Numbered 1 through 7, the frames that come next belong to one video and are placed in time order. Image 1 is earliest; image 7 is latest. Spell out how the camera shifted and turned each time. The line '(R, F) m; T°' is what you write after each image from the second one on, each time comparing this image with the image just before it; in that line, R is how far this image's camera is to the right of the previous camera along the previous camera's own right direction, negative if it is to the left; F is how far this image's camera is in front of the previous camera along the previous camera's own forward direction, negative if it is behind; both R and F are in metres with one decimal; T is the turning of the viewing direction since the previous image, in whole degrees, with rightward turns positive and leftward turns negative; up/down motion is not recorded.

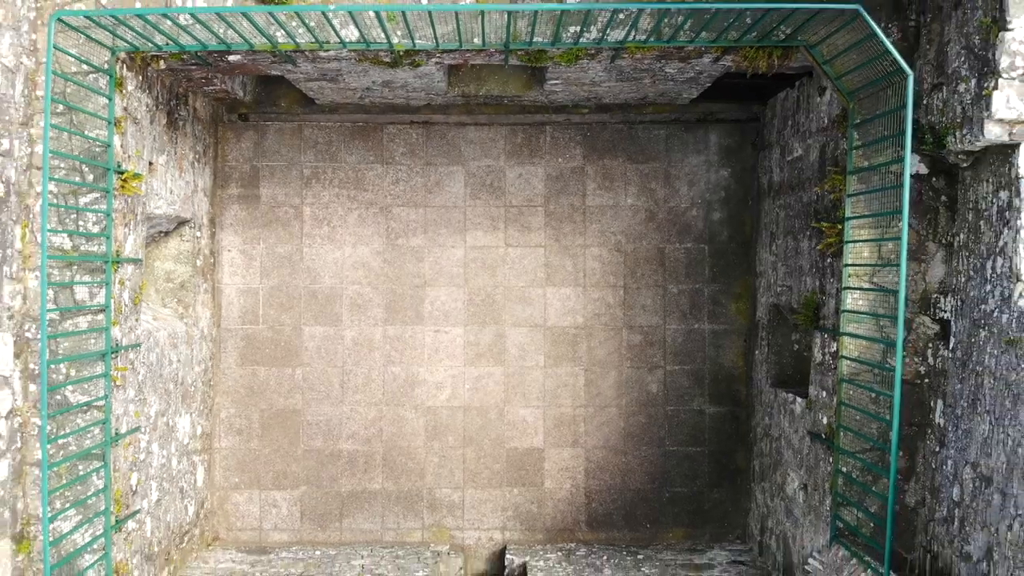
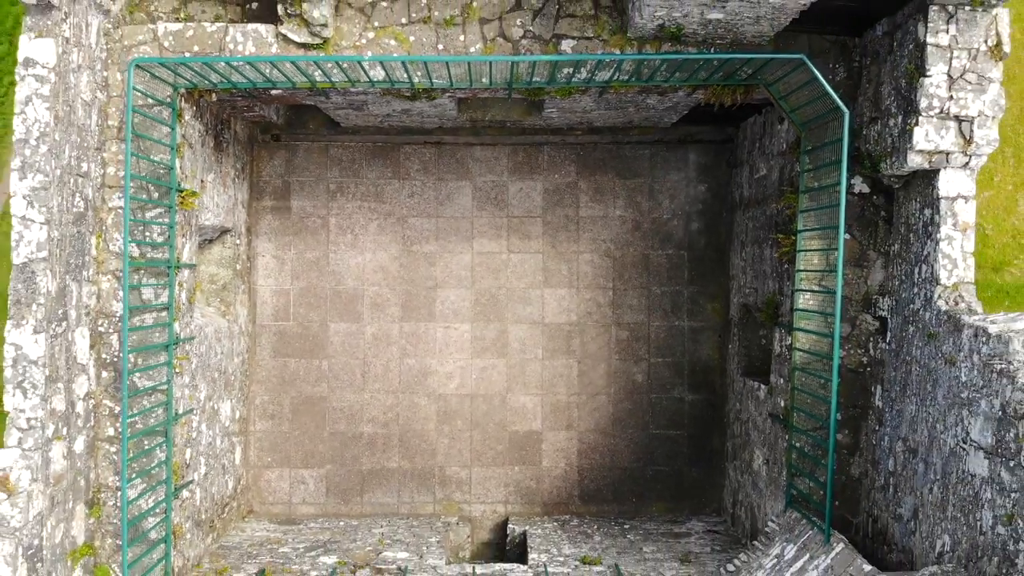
(0.0, -0.6) m; 0°
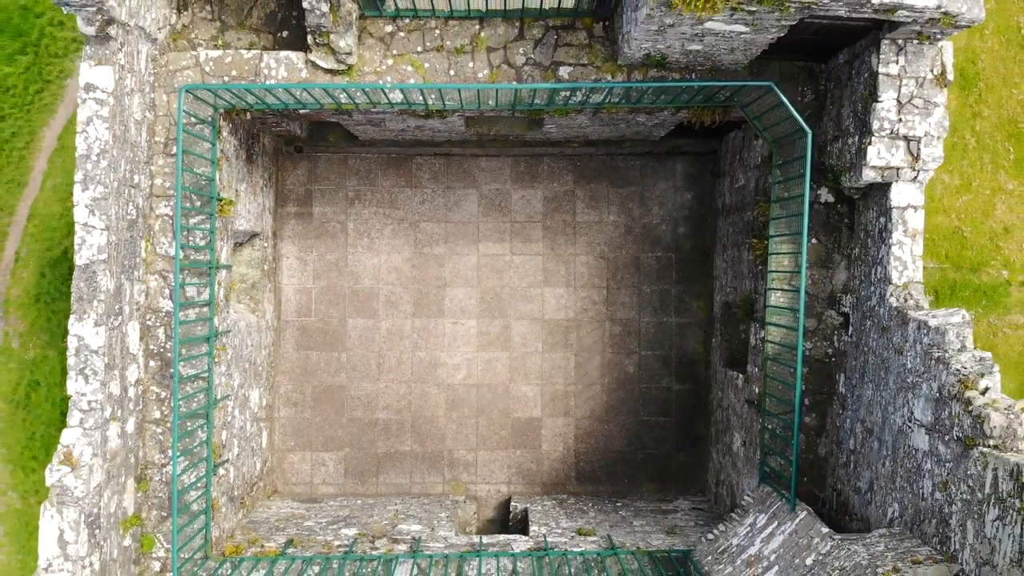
(0.0, -0.5) m; 0°
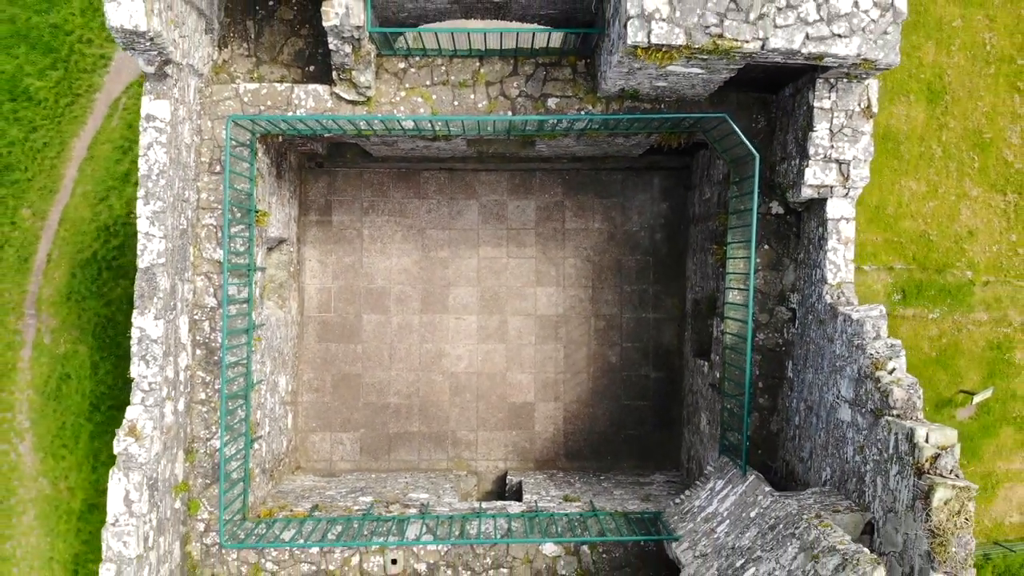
(0.0, -0.7) m; 0°
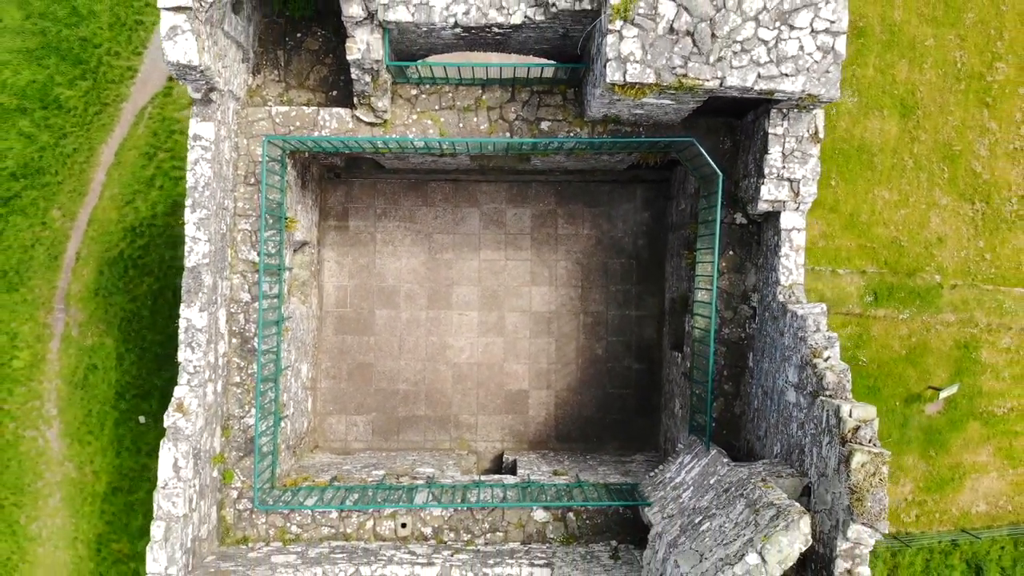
(0.0, -0.7) m; 0°
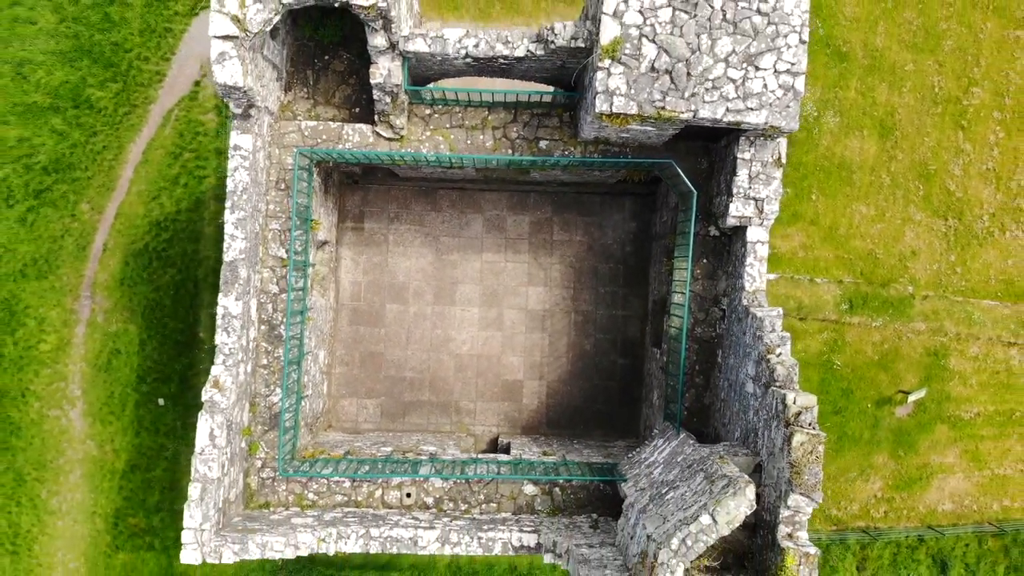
(0.0, -0.7) m; 0°
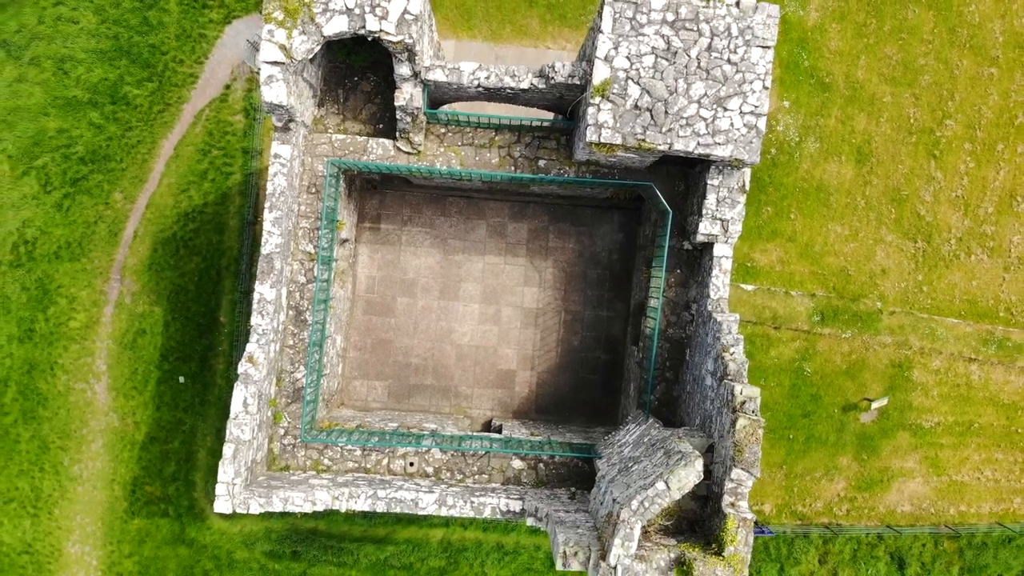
(0.0, -1.0) m; 0°
